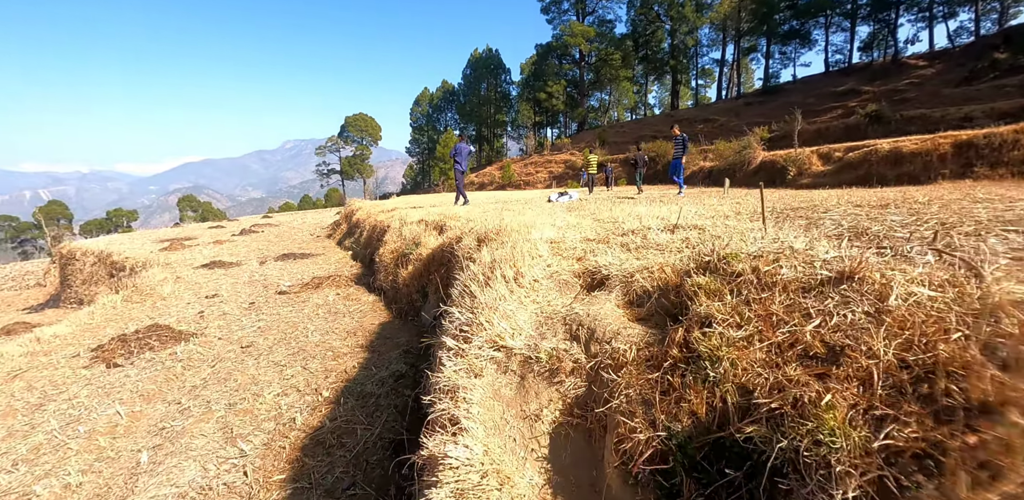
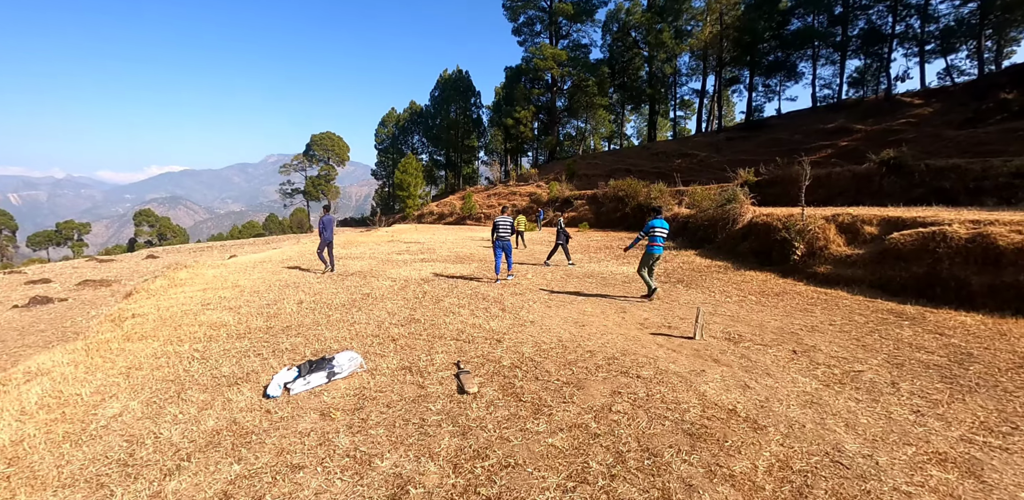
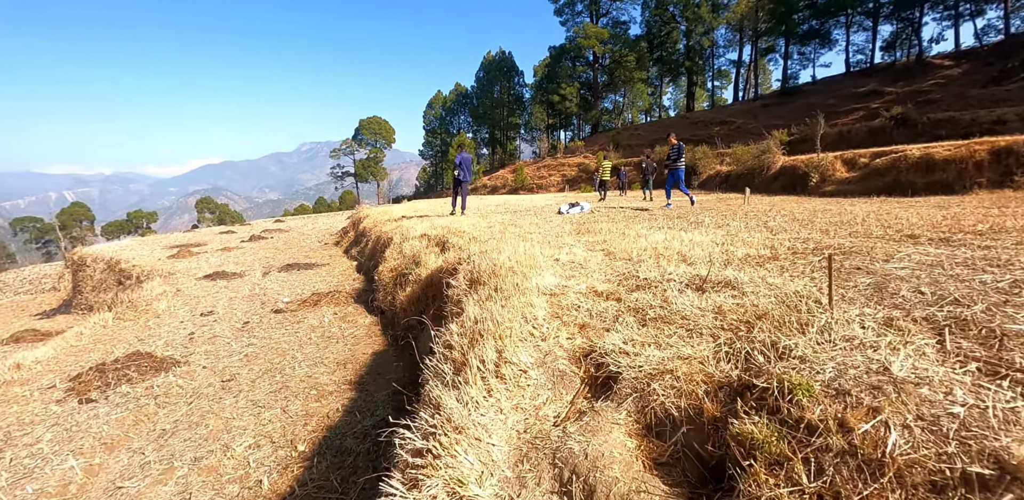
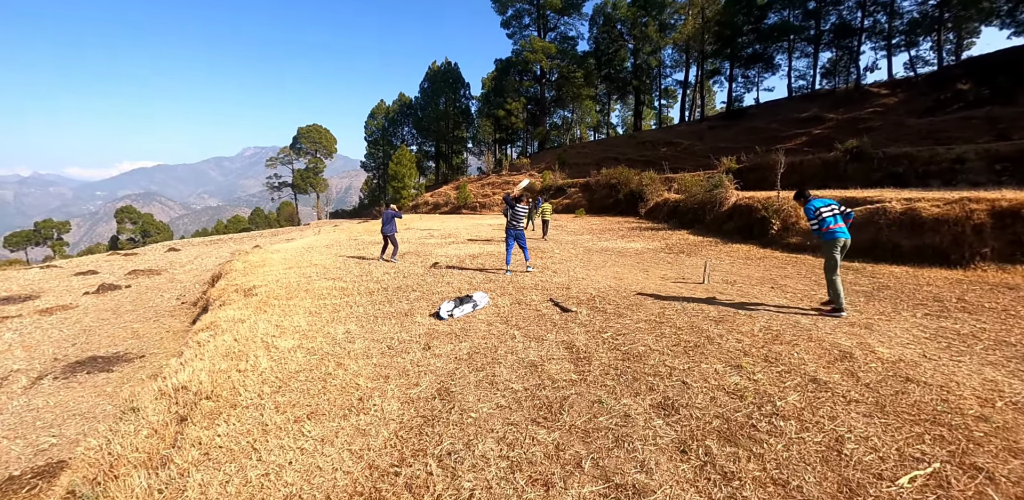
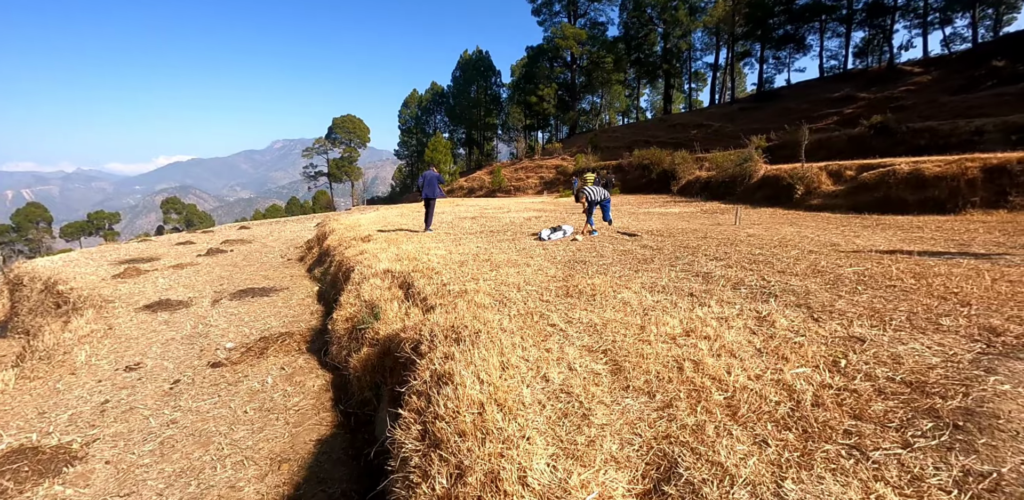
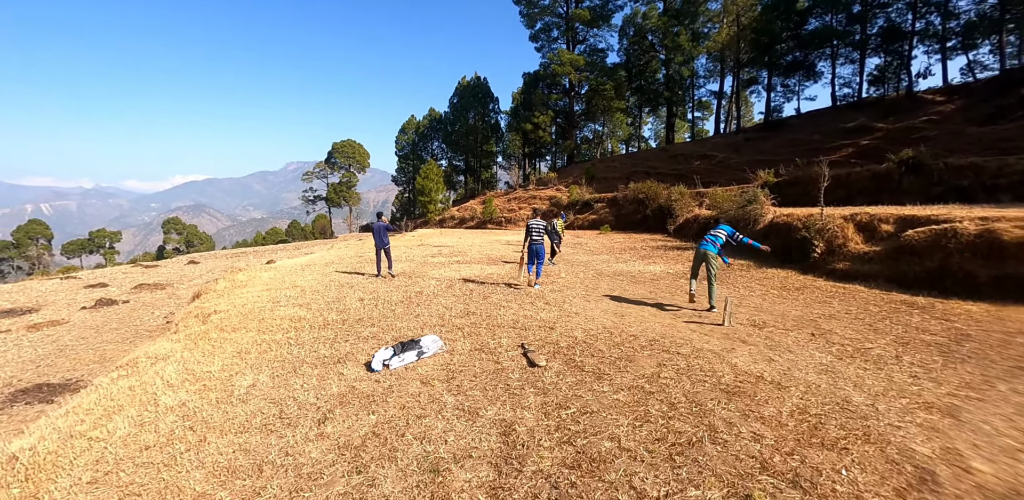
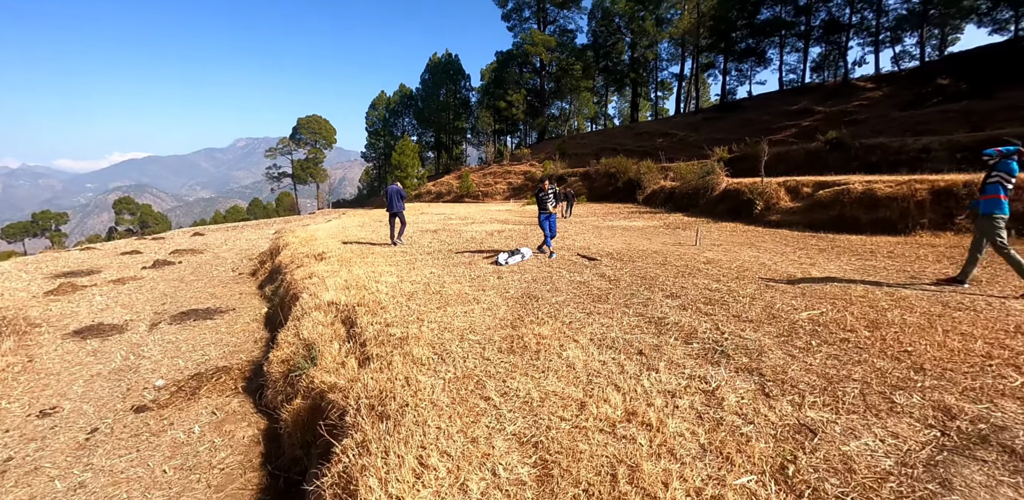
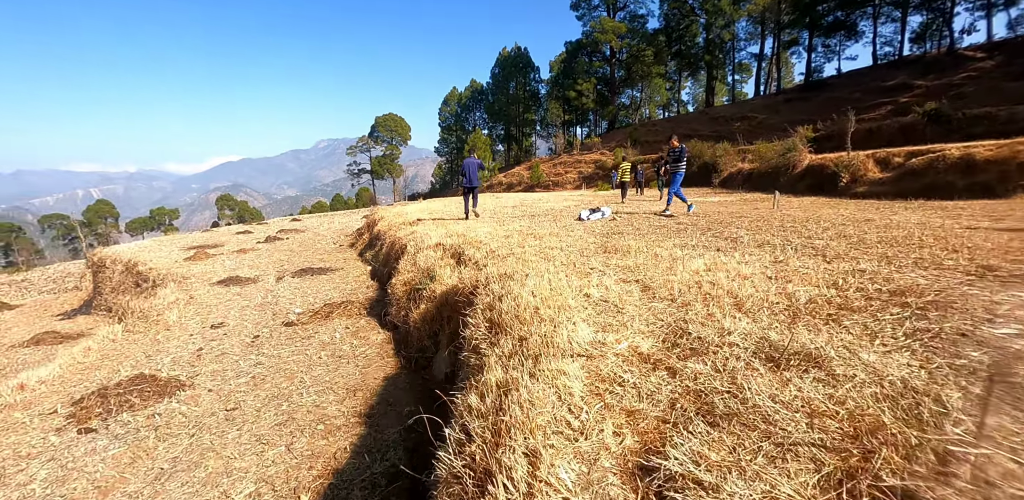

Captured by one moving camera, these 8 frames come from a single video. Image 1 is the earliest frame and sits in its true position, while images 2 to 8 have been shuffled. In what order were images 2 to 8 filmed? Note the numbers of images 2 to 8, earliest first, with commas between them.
3, 8, 5, 7, 4, 6, 2
